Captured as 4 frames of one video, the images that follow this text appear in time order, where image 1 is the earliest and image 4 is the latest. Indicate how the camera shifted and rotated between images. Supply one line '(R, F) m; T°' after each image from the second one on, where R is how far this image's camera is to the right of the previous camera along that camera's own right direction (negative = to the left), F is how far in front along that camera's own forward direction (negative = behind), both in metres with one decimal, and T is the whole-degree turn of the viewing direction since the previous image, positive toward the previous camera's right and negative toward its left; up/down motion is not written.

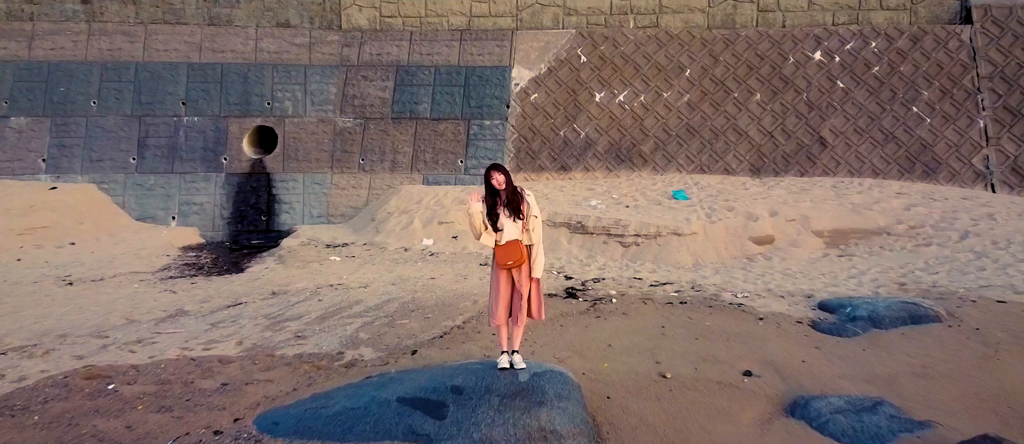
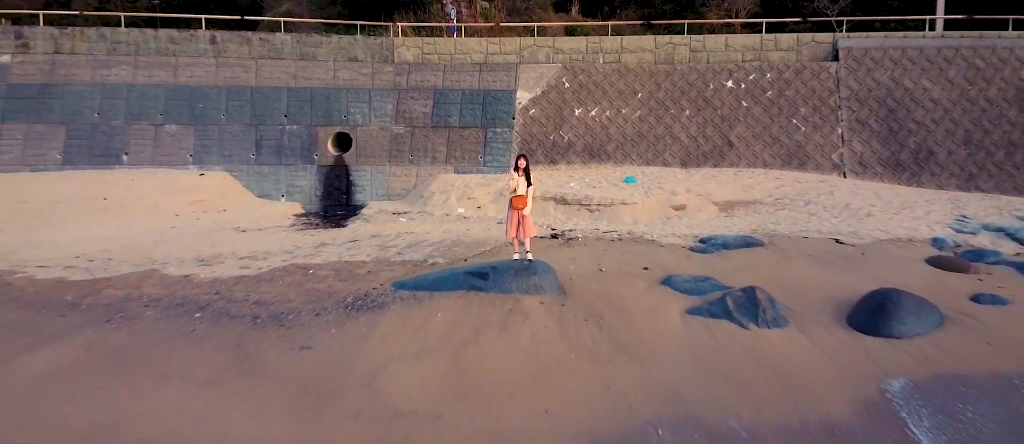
(-0.1, -3.1) m; 0°
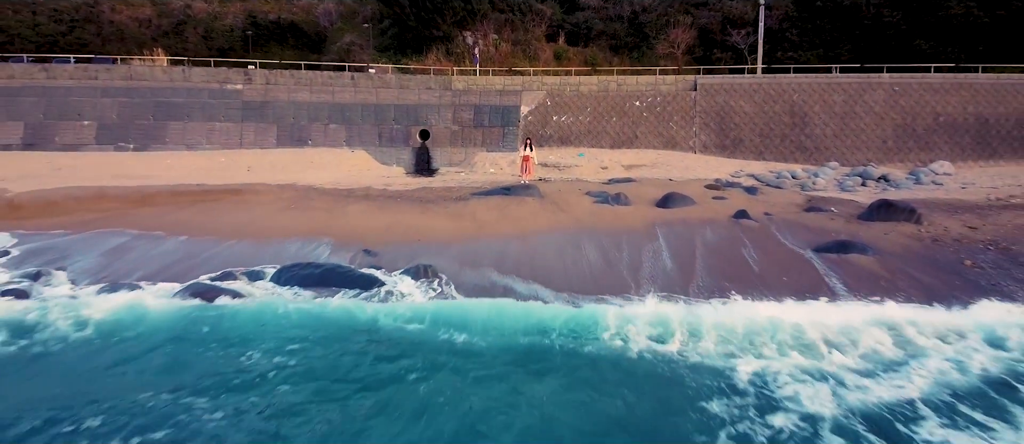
(-0.2, -8.5) m; 0°
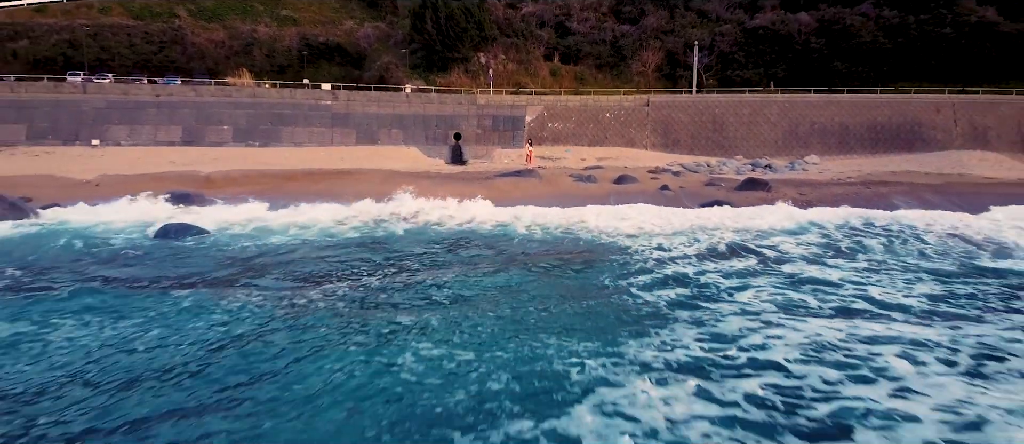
(-0.3, -8.2) m; 0°
